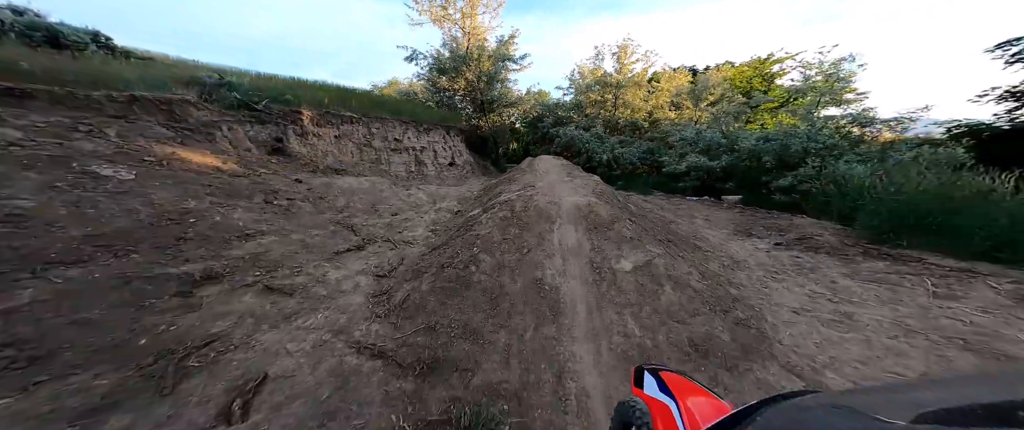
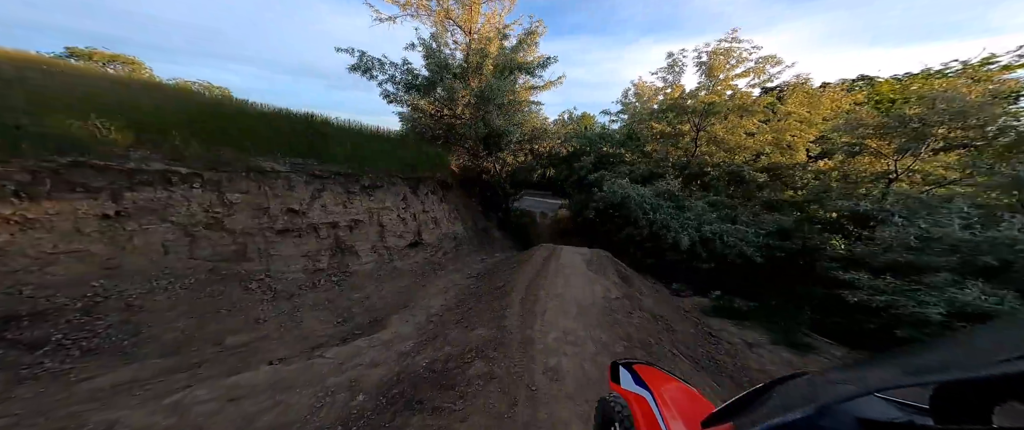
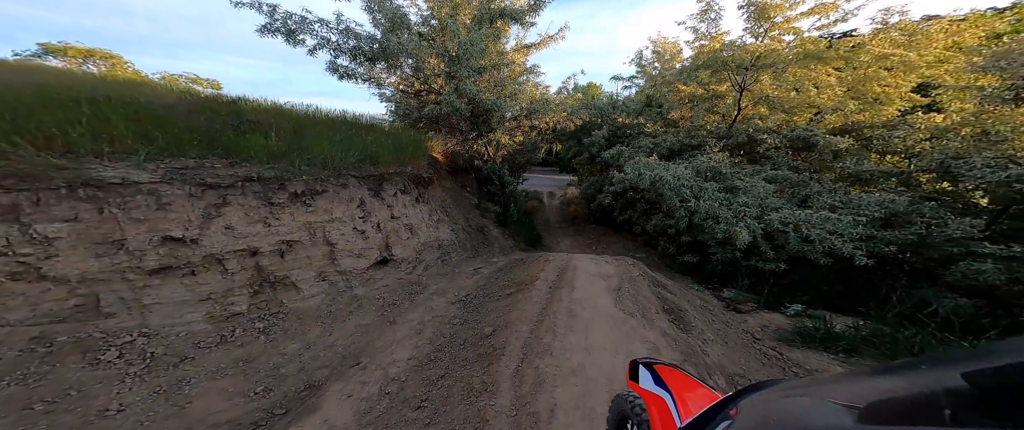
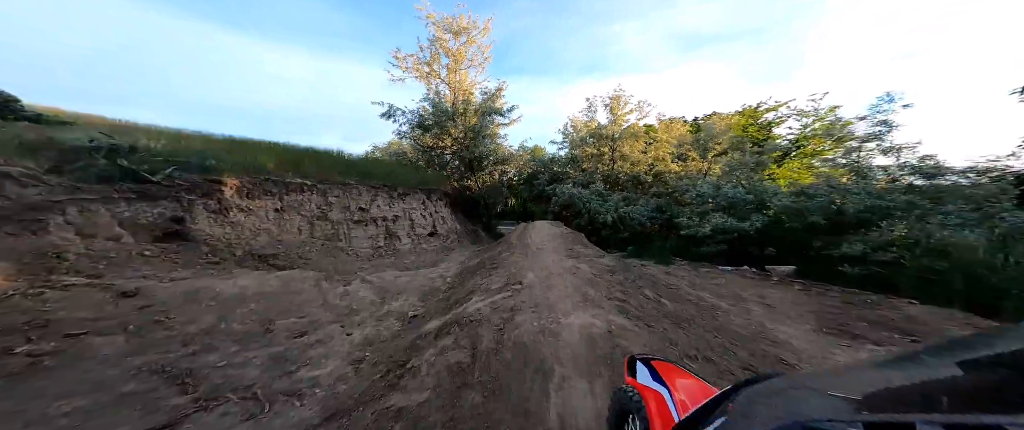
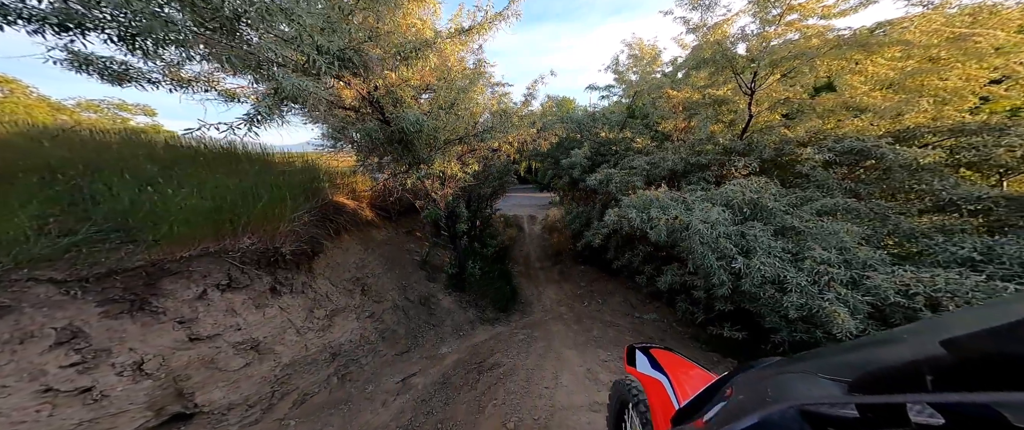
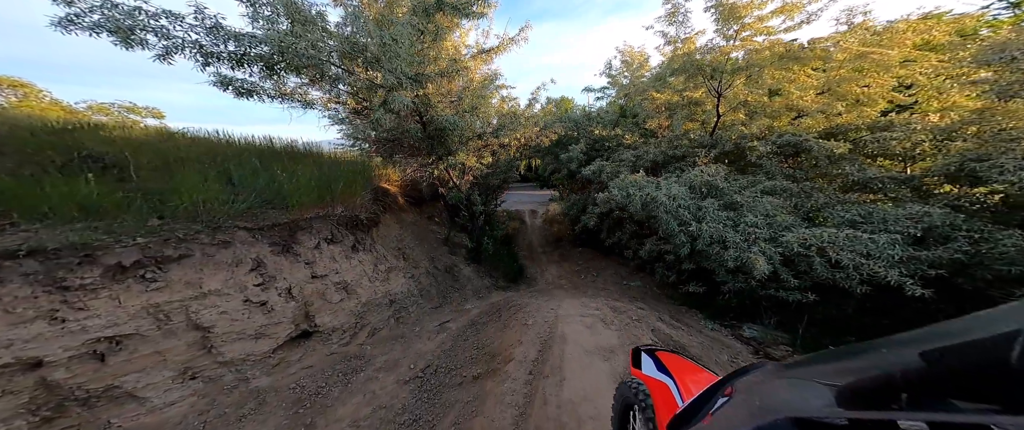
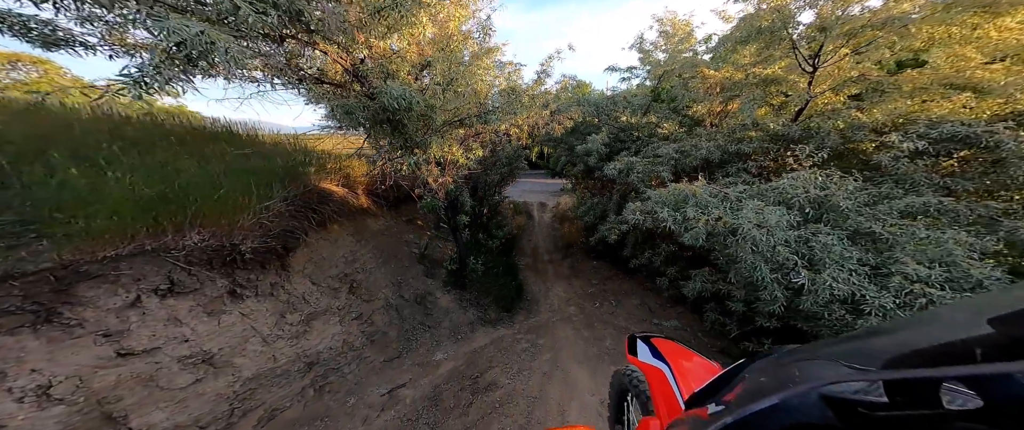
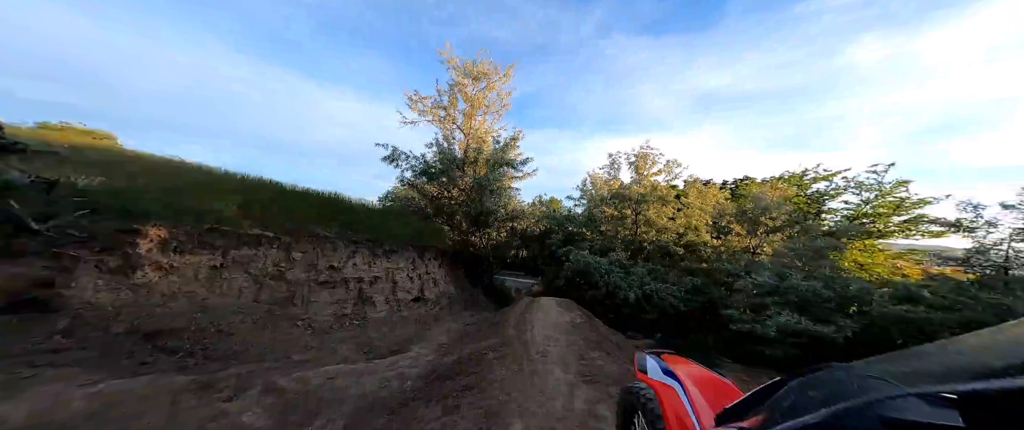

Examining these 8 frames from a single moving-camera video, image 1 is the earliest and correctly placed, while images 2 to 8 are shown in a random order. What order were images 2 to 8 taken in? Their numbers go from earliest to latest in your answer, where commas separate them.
4, 8, 2, 3, 6, 5, 7
